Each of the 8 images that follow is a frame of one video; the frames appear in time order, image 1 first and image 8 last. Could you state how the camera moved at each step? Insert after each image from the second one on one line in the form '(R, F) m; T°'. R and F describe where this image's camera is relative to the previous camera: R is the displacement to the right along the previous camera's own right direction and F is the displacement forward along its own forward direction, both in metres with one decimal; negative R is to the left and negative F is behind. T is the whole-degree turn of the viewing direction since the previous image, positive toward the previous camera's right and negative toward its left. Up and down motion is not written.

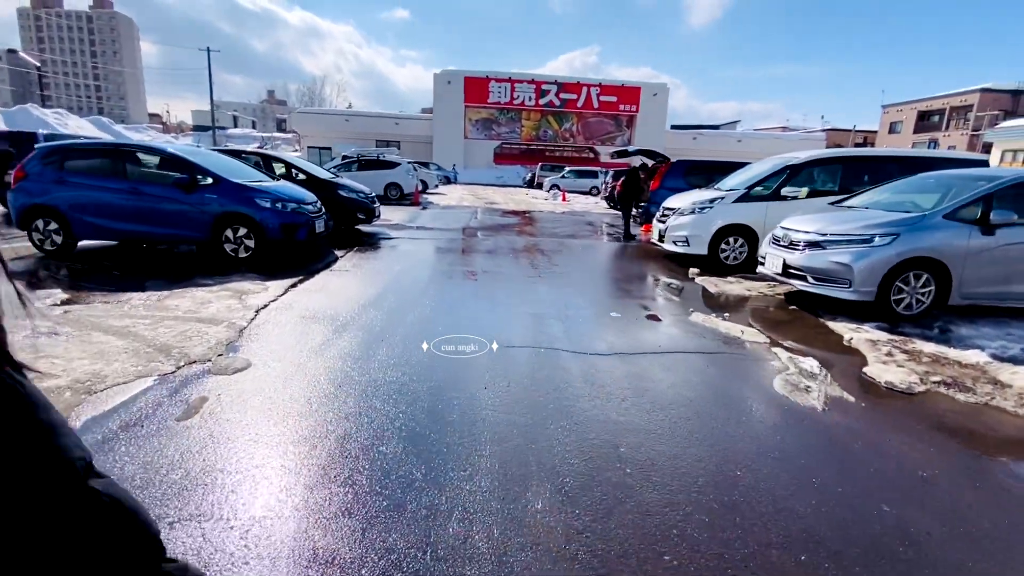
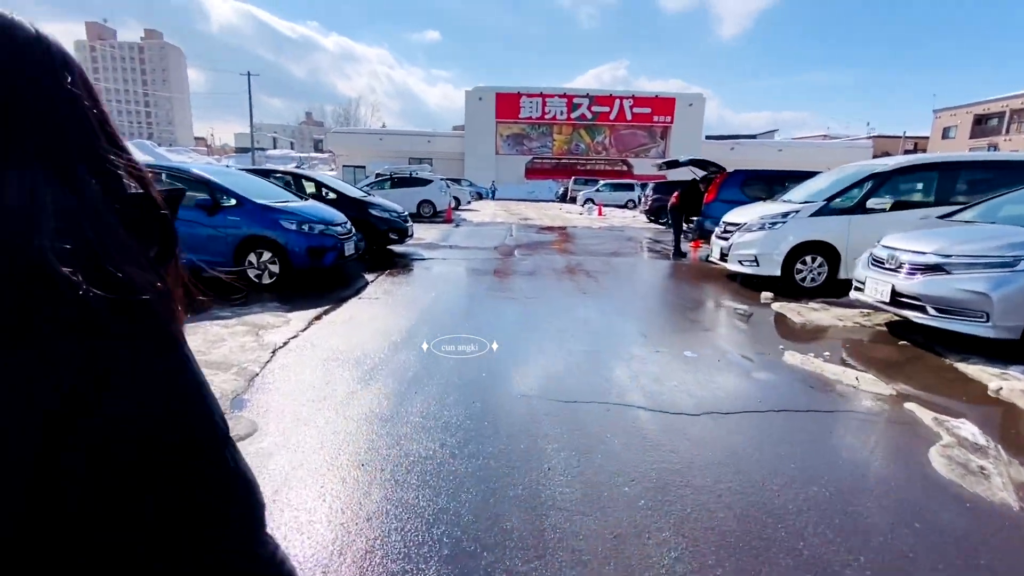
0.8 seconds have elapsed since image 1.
(-0.2, +0.7) m; -4°
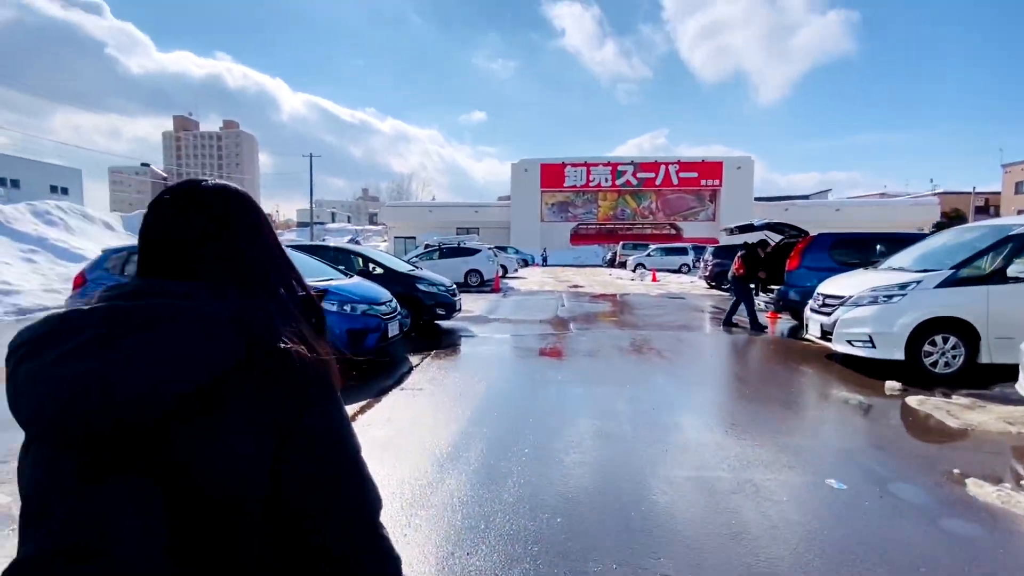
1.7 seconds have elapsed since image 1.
(-0.2, +0.8) m; -5°
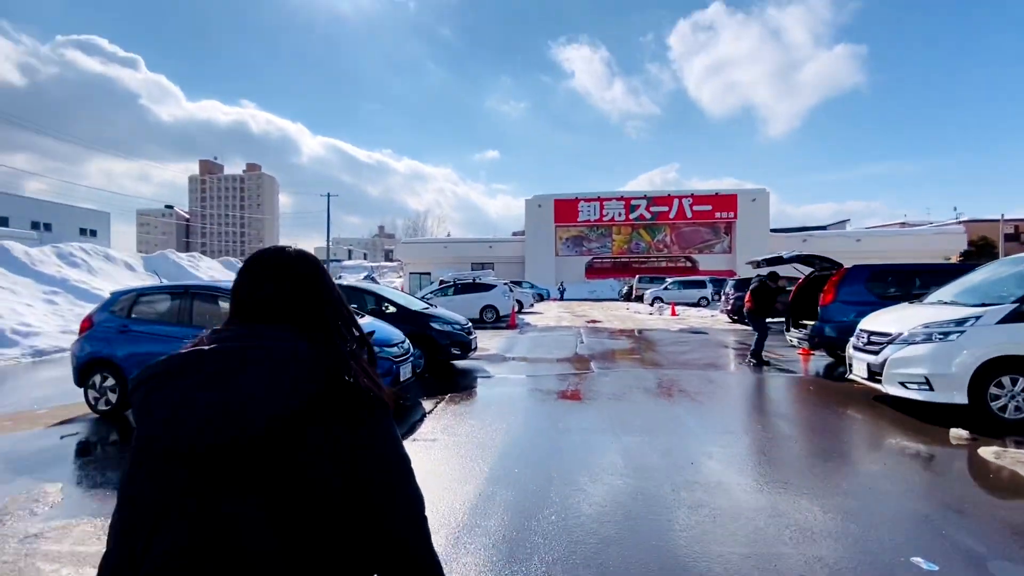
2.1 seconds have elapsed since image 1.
(0.0, +0.3) m; -2°
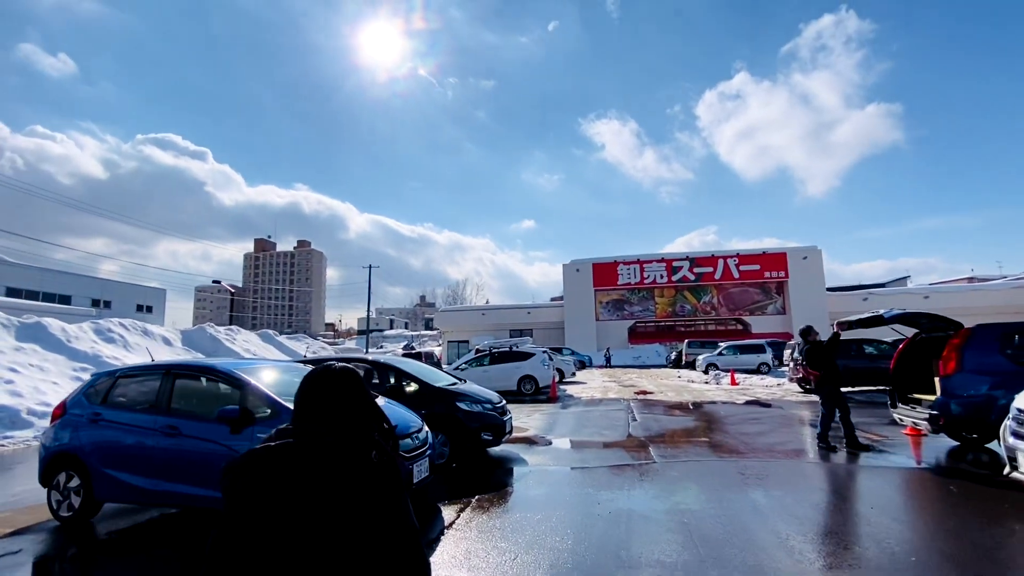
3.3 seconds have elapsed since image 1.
(0.0, +1.1) m; -4°
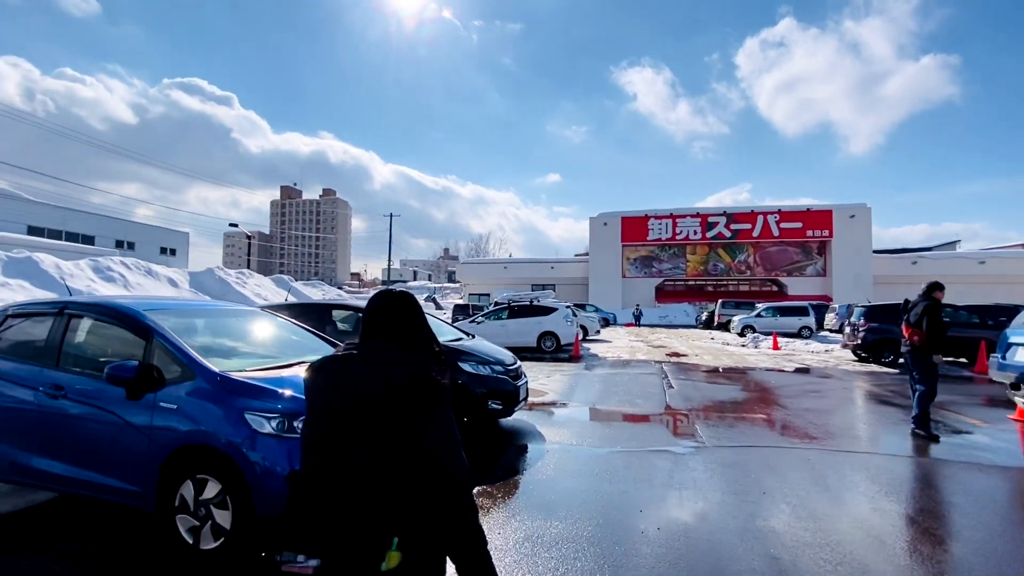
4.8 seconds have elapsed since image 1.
(0.0, +1.6) m; -3°
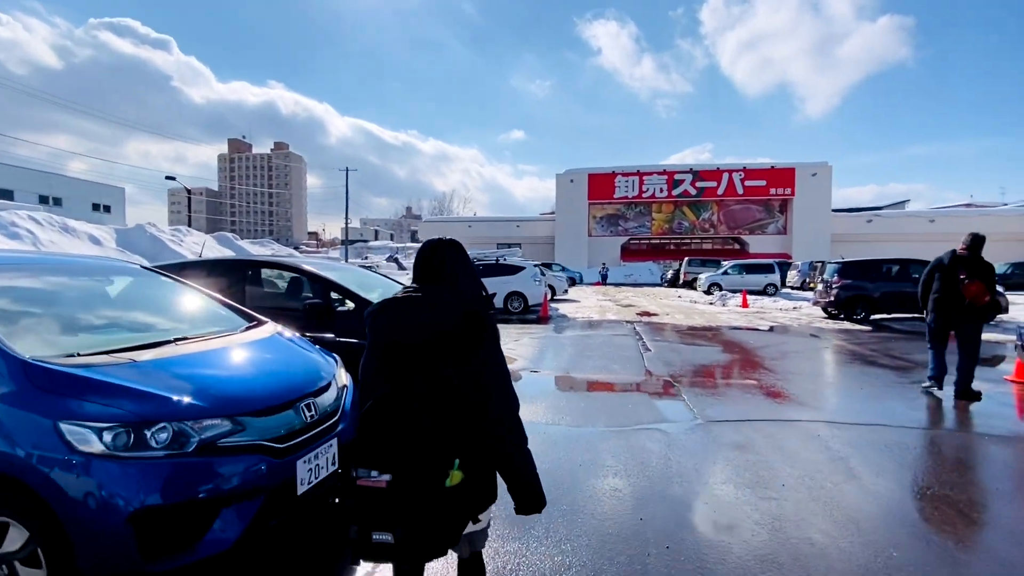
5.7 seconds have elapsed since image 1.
(0.0, +1.0) m; +4°
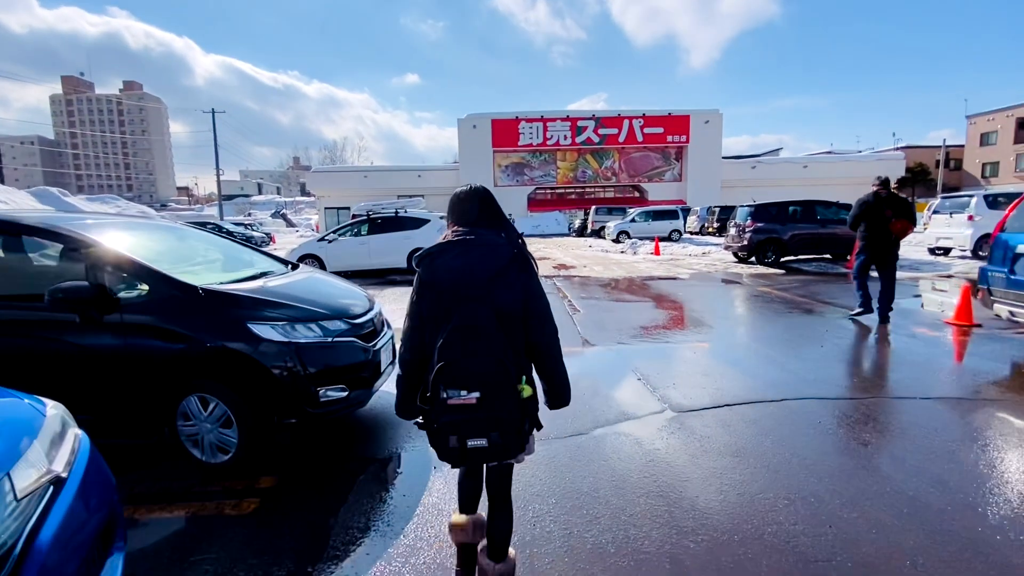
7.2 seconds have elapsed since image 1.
(0.0, +1.5) m; +11°
